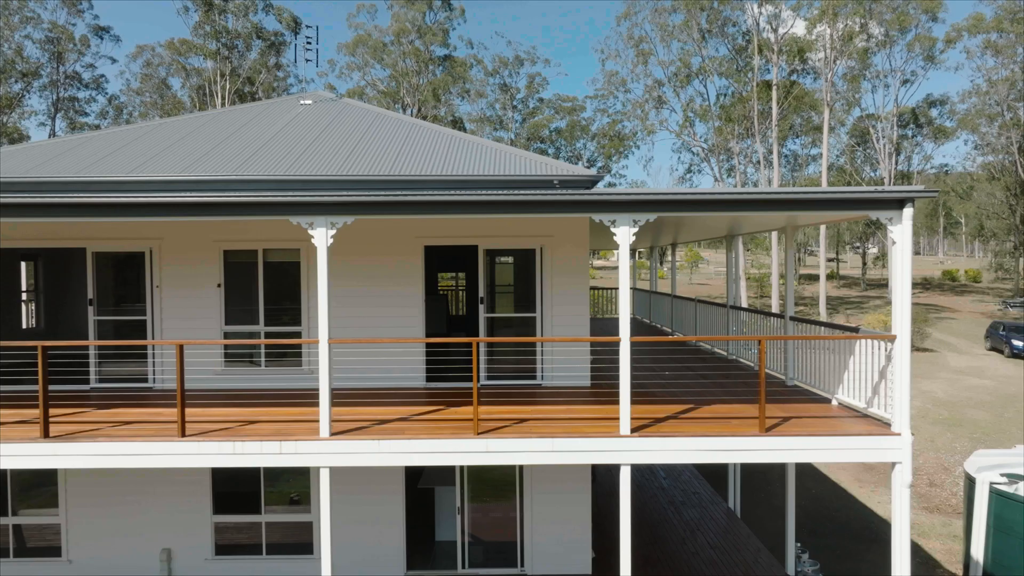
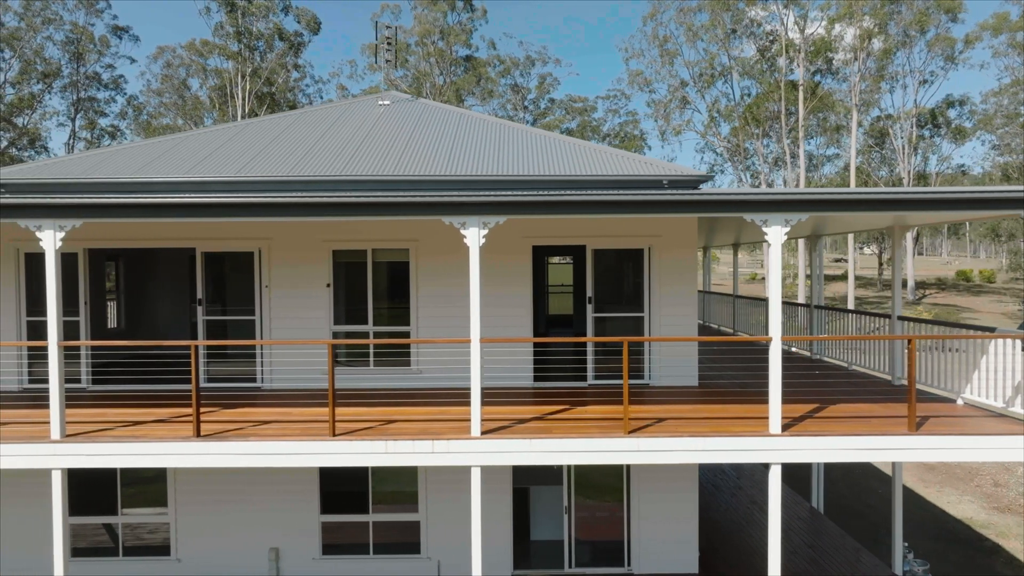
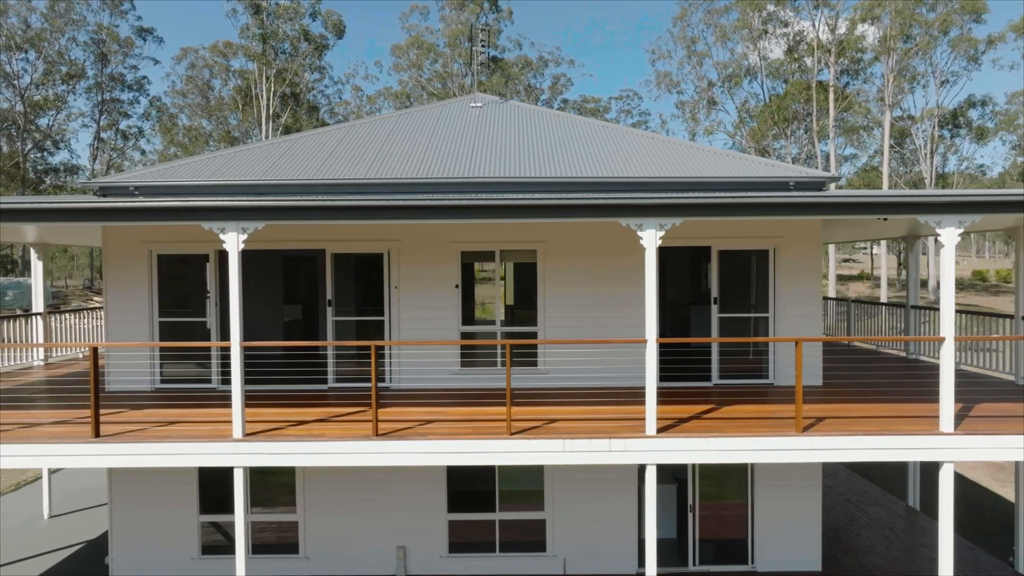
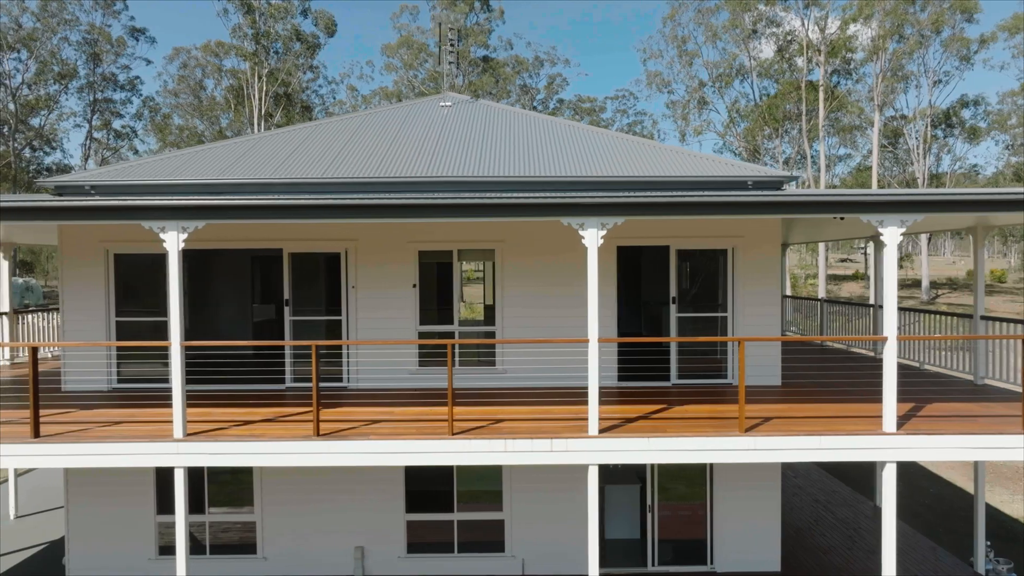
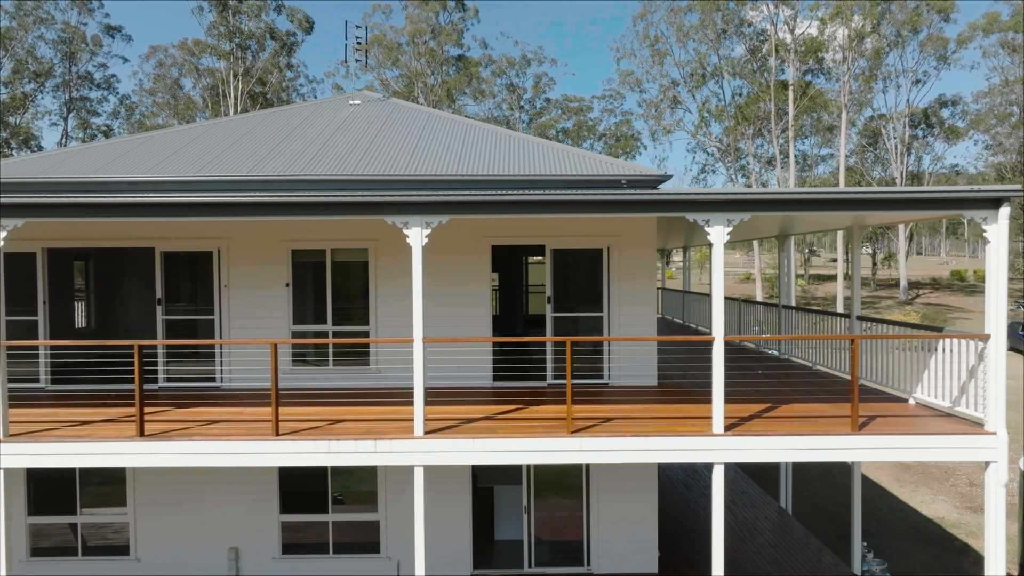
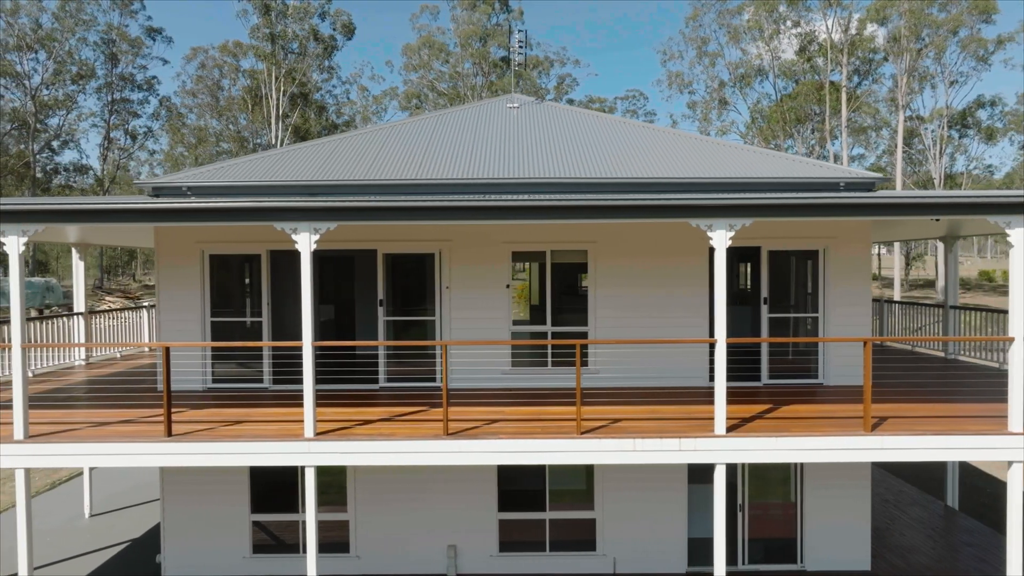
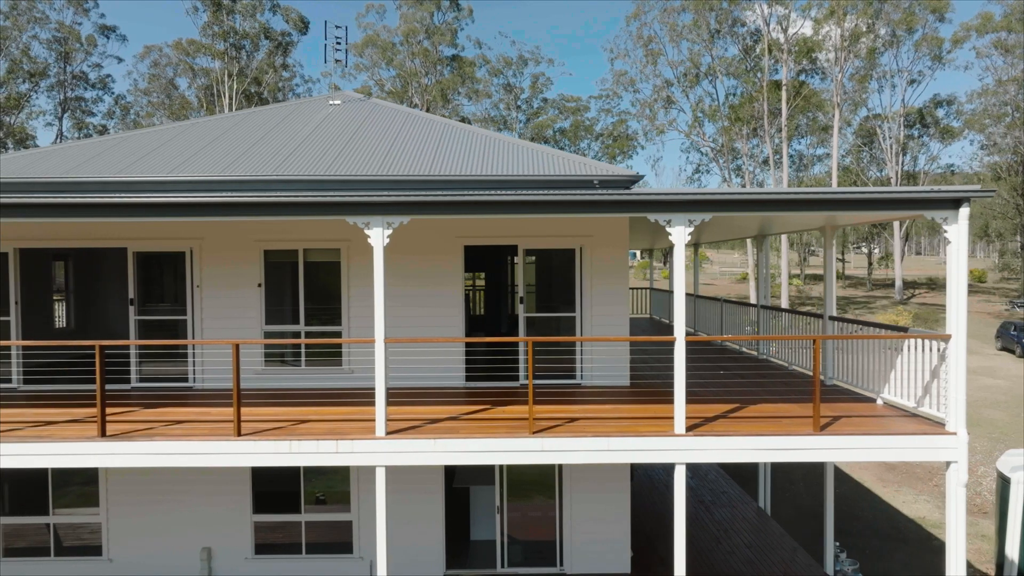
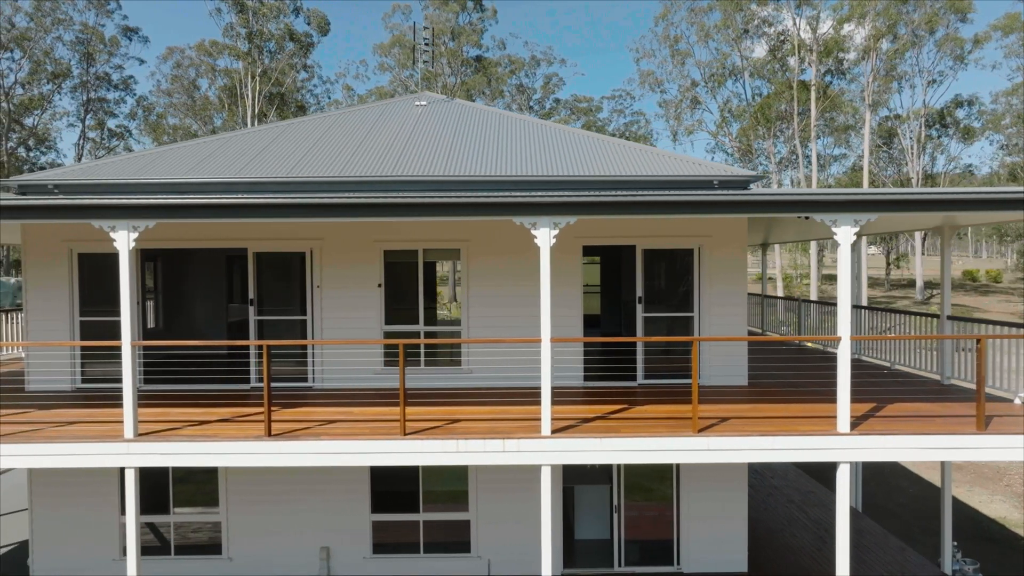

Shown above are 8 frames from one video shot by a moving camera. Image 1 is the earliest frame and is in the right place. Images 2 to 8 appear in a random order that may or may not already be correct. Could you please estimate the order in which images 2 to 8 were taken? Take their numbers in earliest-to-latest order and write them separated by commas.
7, 5, 2, 8, 4, 3, 6
